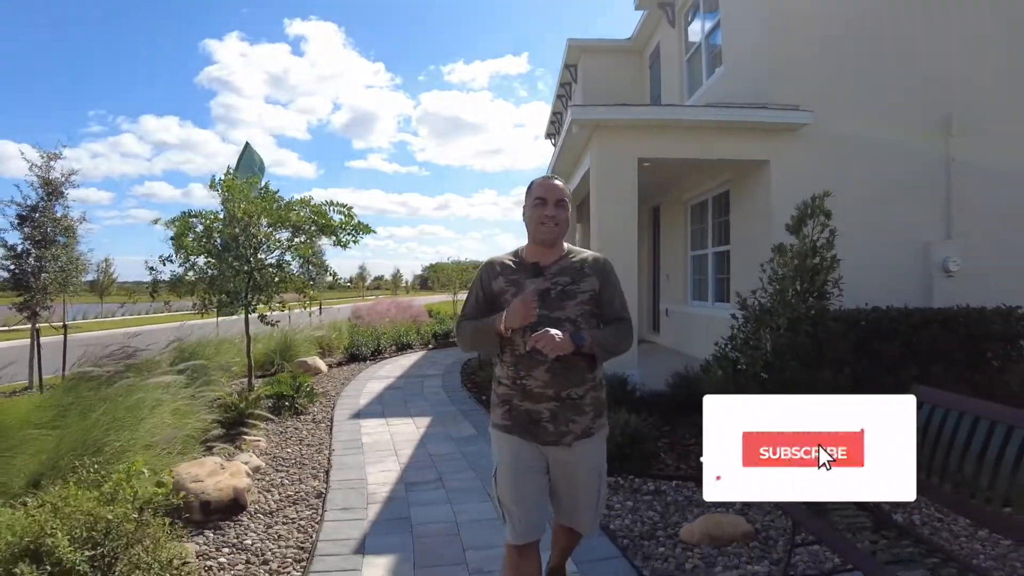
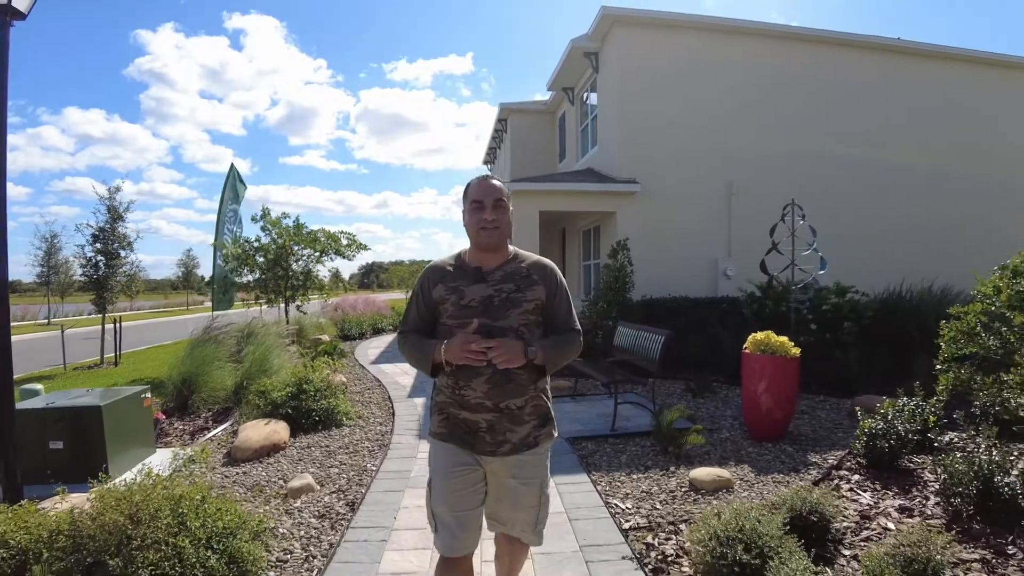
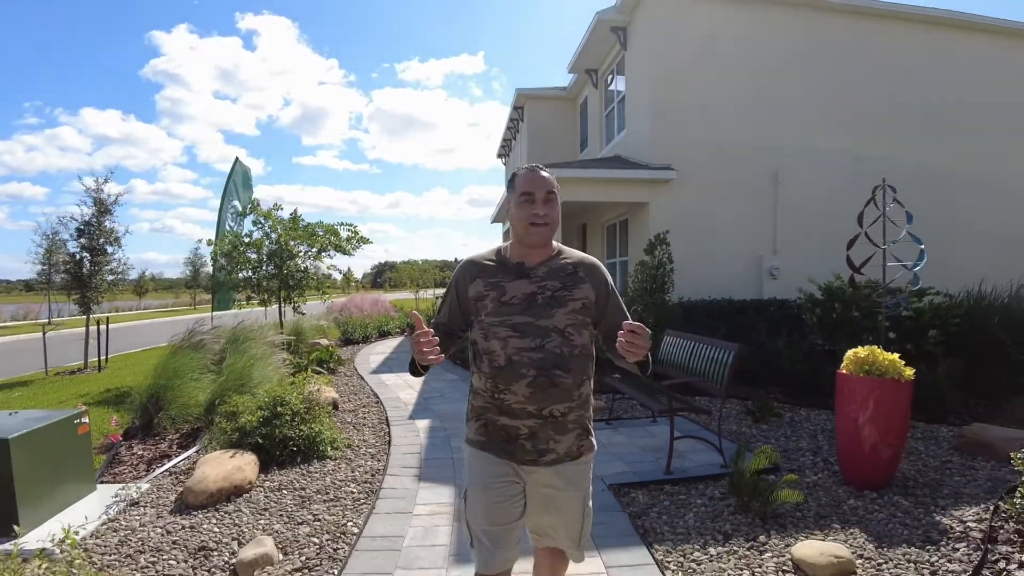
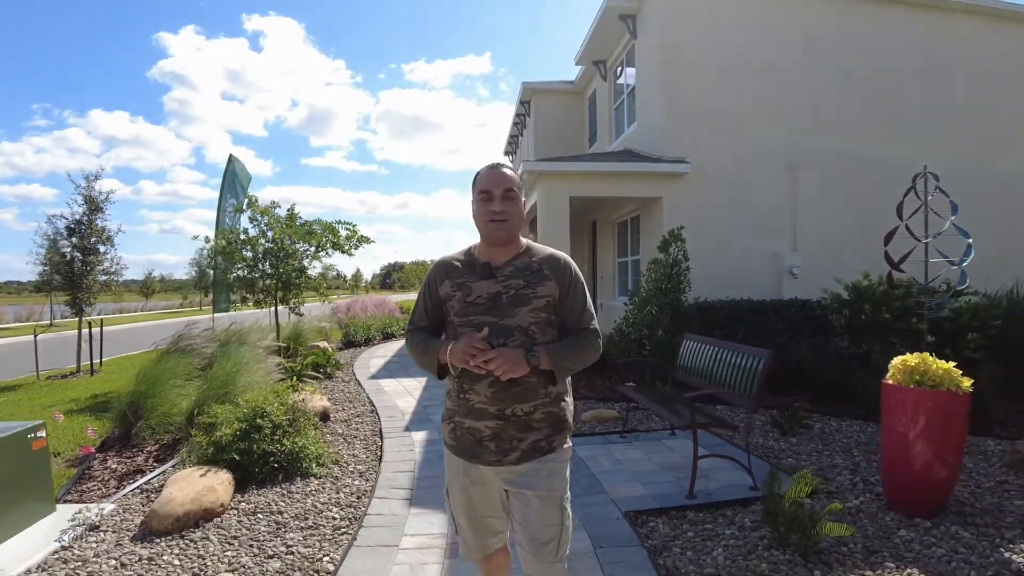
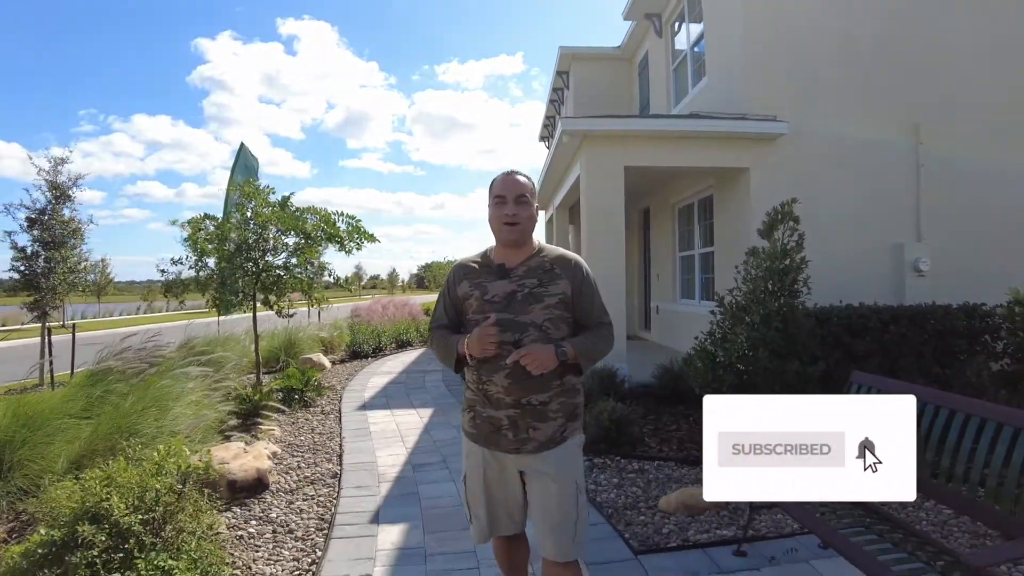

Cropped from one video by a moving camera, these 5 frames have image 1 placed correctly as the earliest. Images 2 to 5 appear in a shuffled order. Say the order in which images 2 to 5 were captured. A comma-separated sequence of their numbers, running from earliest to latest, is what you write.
5, 4, 3, 2
